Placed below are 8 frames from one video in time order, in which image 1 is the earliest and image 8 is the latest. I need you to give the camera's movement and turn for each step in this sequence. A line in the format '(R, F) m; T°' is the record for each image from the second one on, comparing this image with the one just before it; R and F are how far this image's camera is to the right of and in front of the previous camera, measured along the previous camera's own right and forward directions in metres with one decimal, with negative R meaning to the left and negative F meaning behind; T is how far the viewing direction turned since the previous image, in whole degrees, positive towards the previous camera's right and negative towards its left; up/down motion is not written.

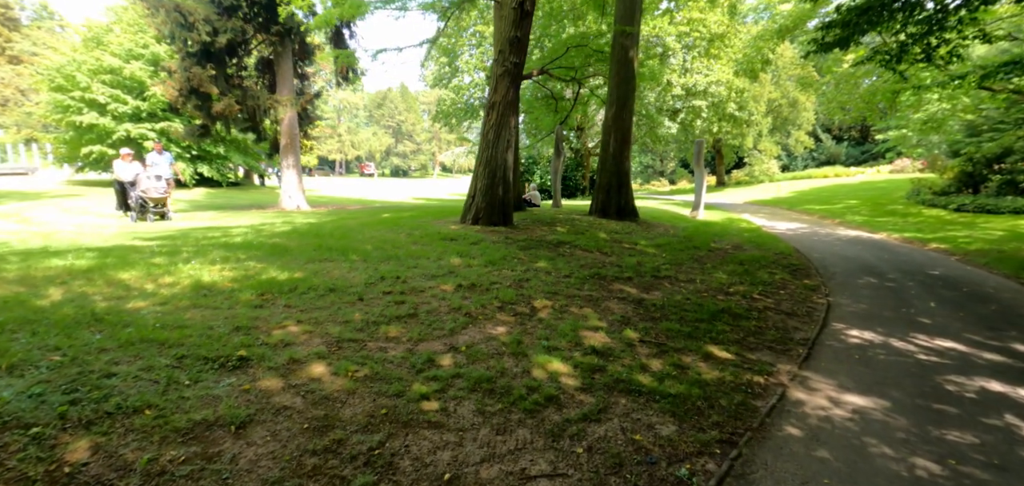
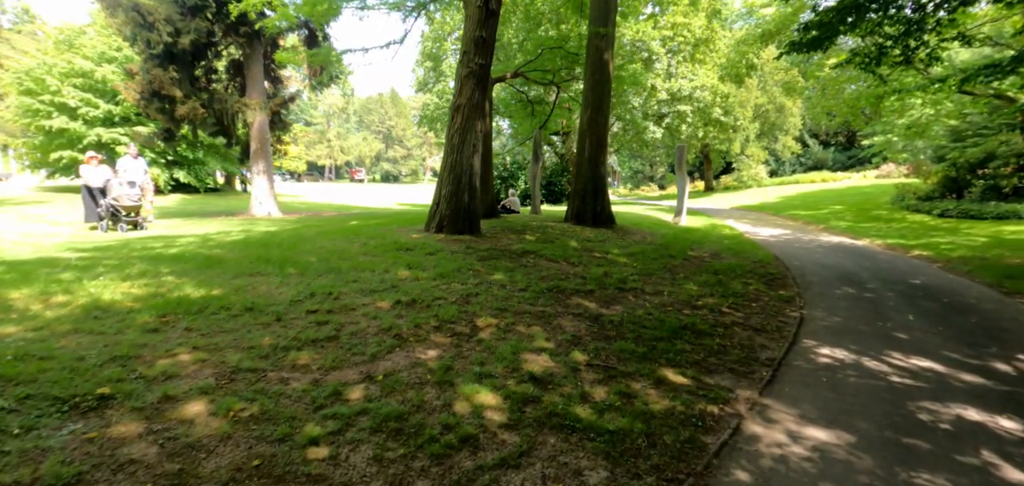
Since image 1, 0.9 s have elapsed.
(+0.5, +0.4) m; +1°
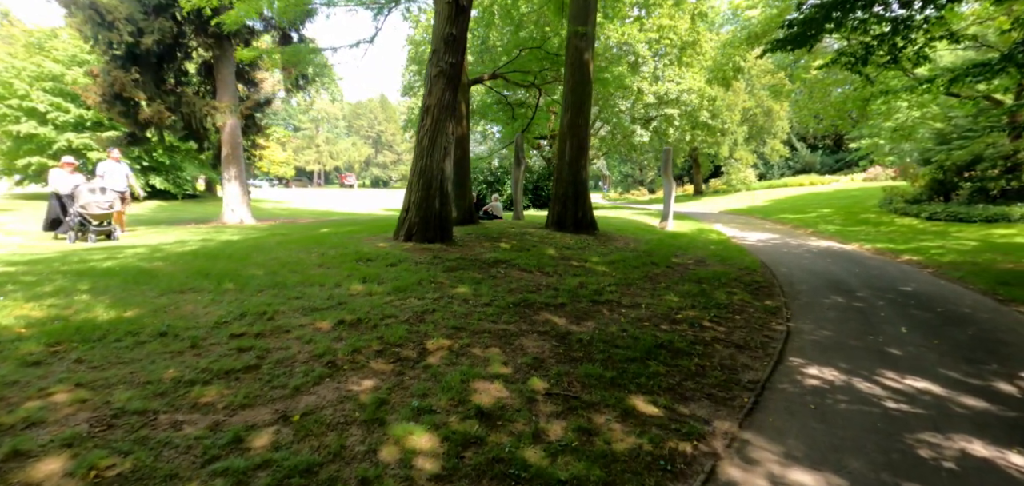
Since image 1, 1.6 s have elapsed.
(+0.3, +0.5) m; +1°
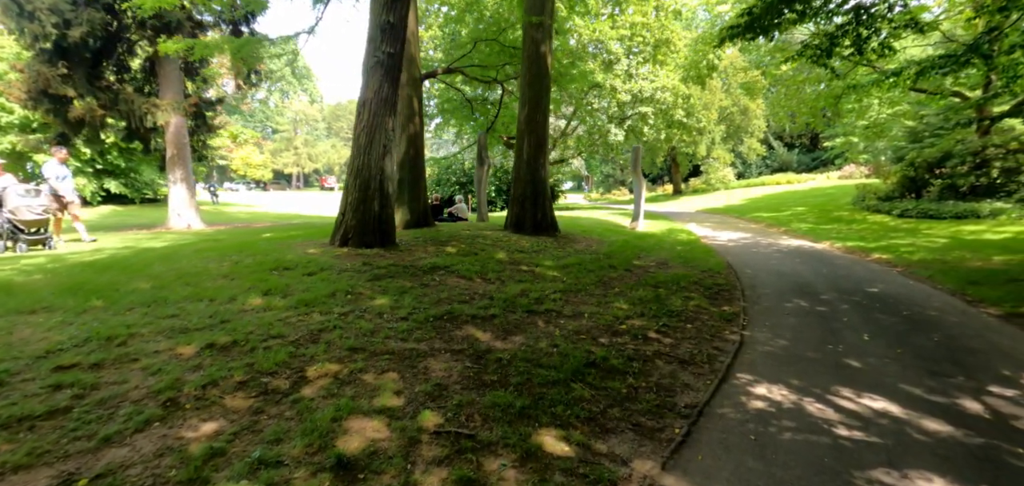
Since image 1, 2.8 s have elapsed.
(+0.7, +0.6) m; +2°
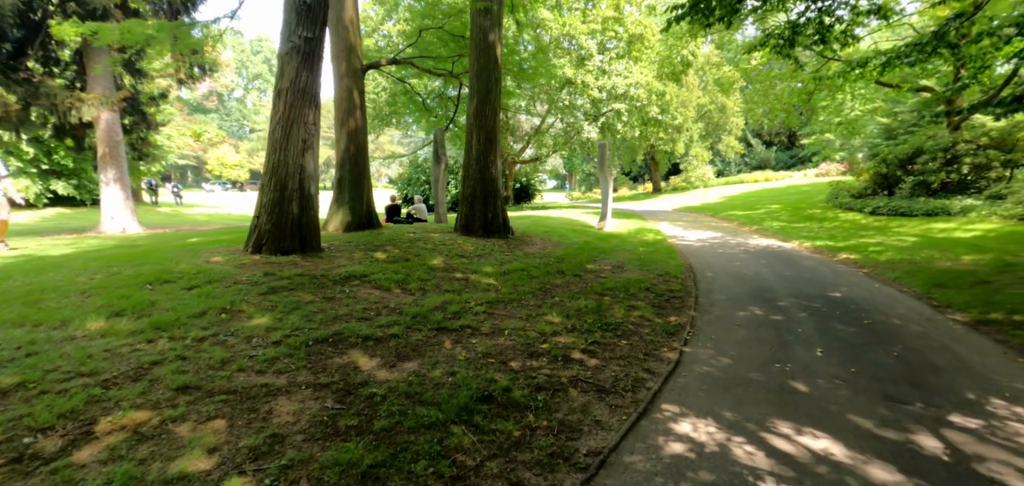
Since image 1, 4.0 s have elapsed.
(+0.8, +0.7) m; +2°
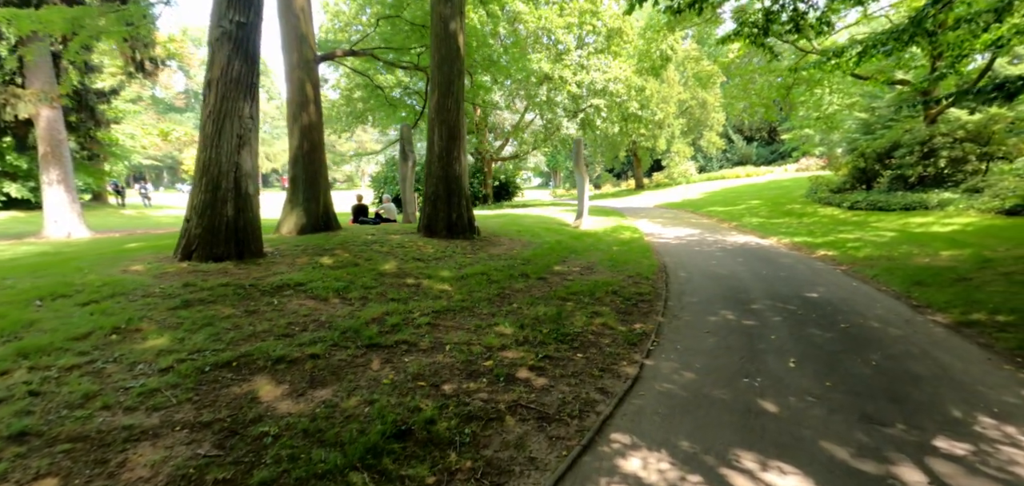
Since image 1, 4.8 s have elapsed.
(+0.4, +0.5) m; +2°
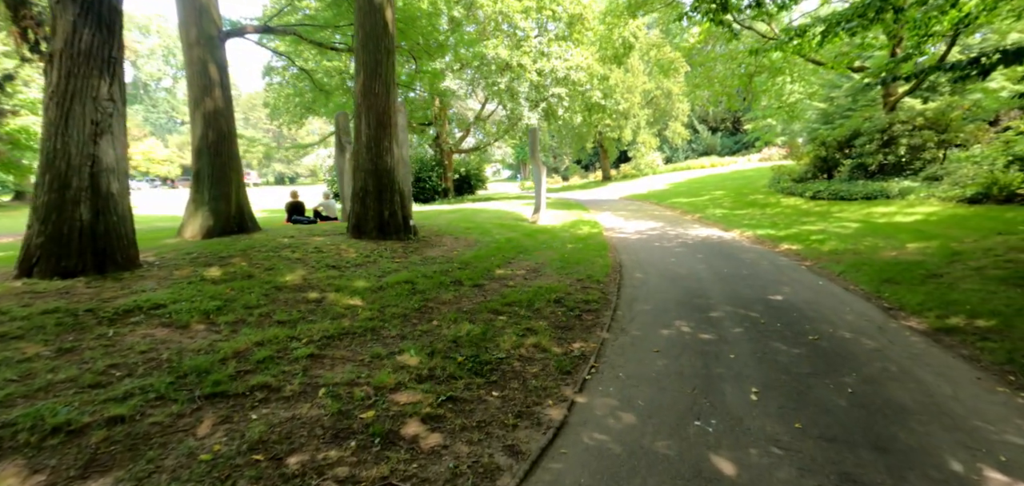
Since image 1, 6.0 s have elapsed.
(+0.6, +0.9) m; +3°
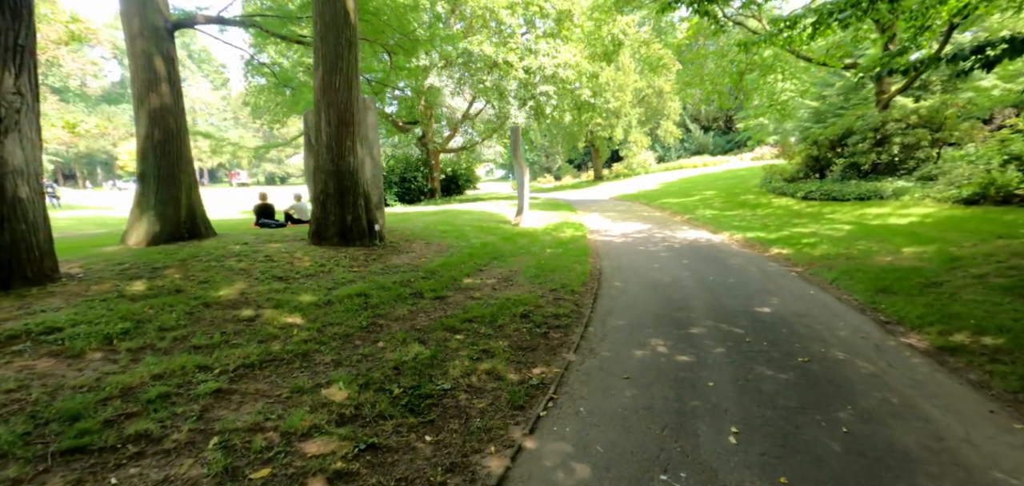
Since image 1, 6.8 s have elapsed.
(+0.4, +0.6) m; +1°
